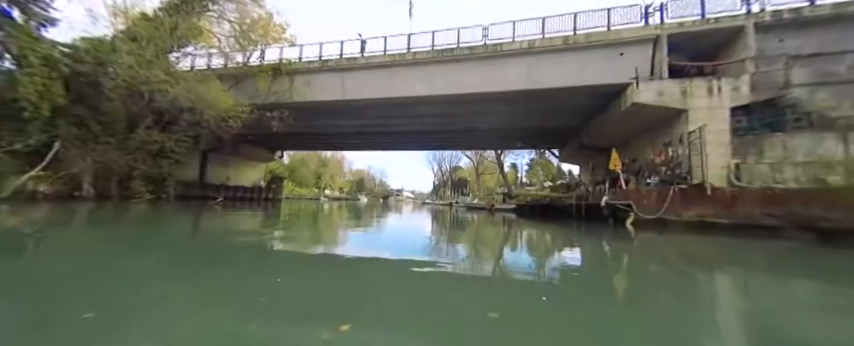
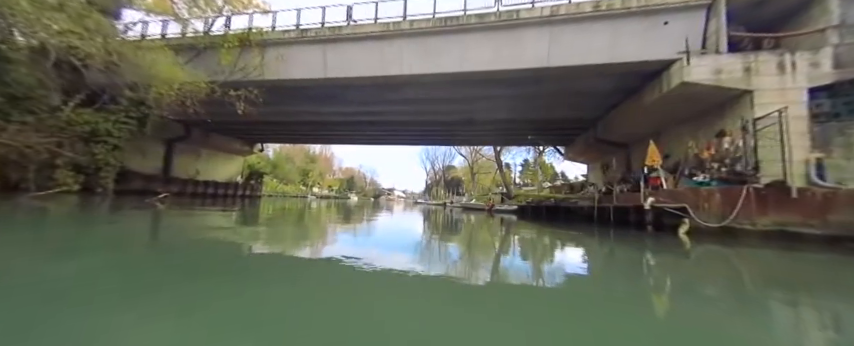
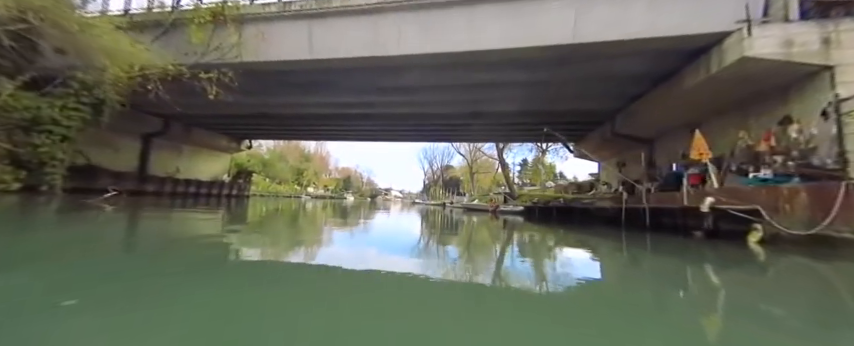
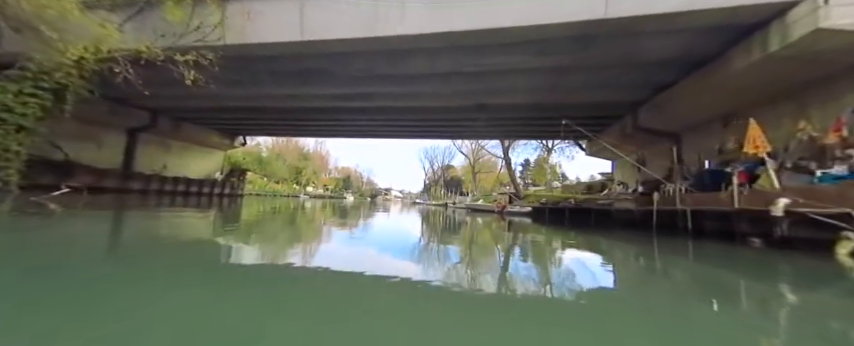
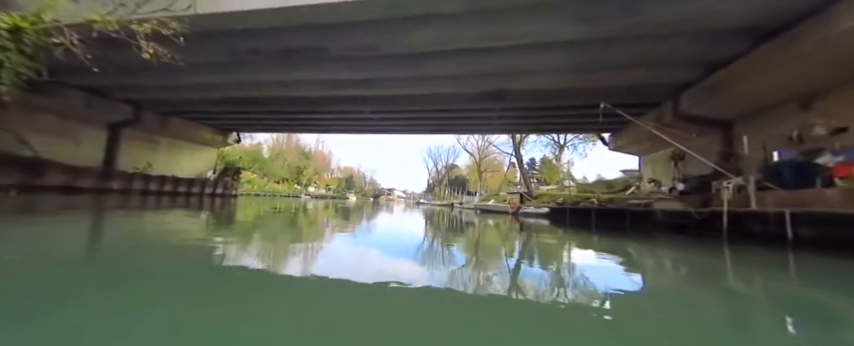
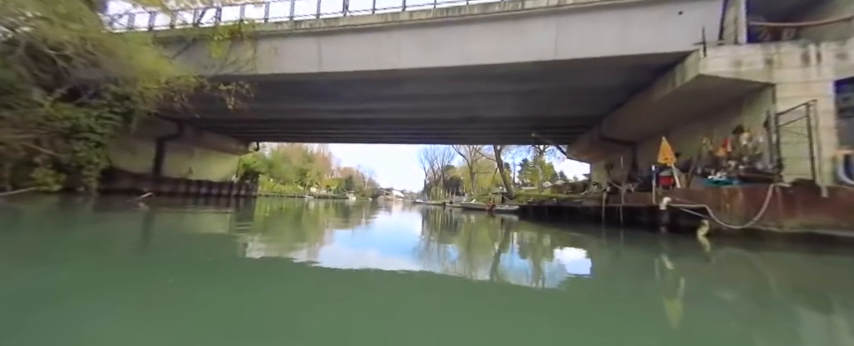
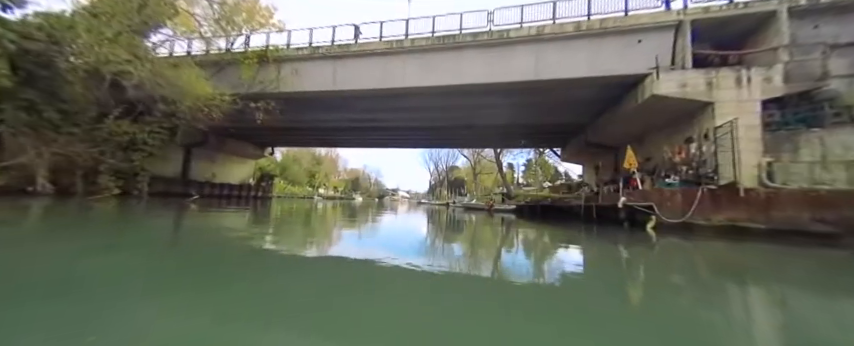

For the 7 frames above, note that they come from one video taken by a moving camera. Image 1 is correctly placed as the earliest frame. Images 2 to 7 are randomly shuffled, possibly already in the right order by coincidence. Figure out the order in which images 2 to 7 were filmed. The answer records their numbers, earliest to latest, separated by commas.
7, 2, 6, 3, 4, 5
